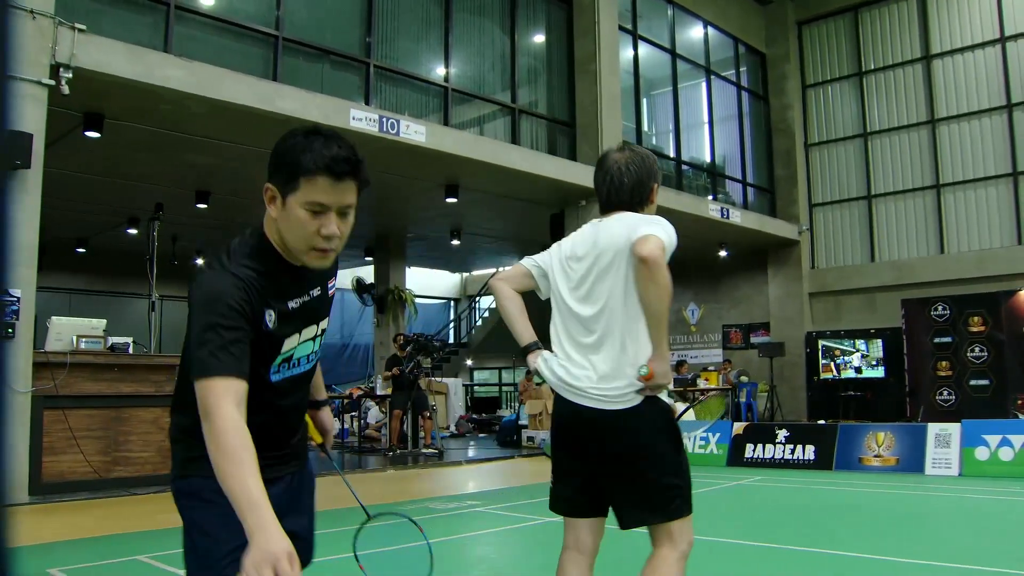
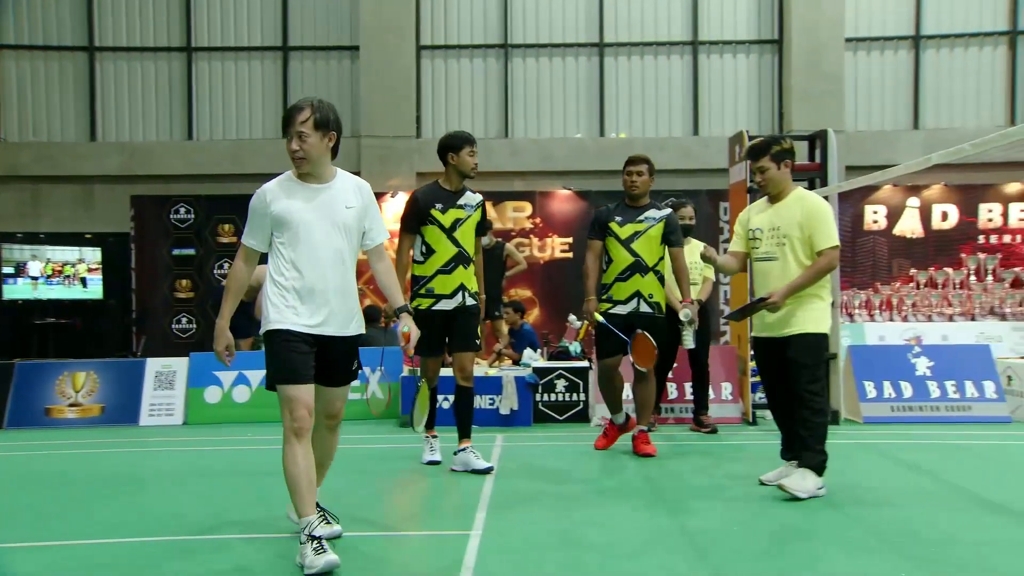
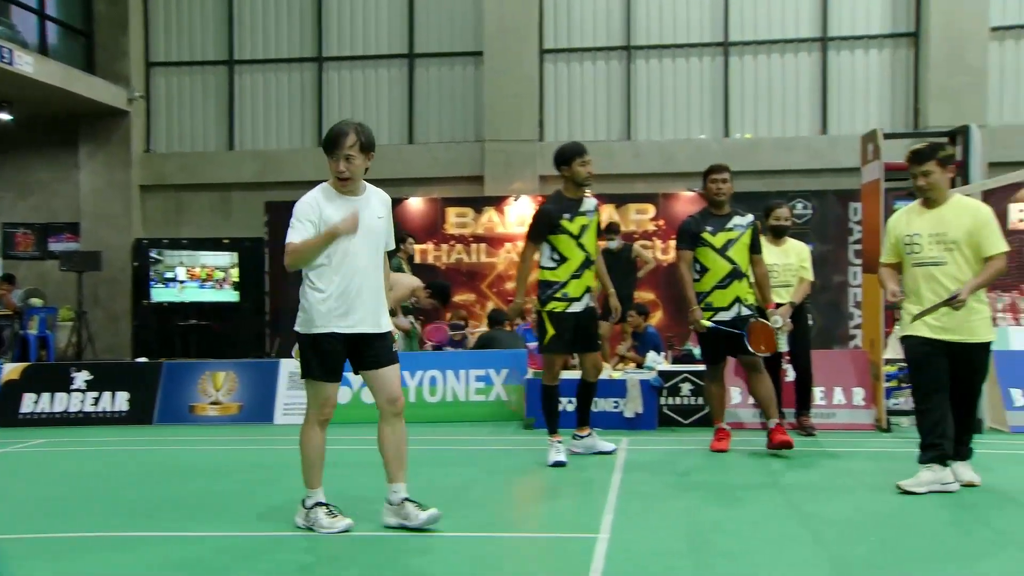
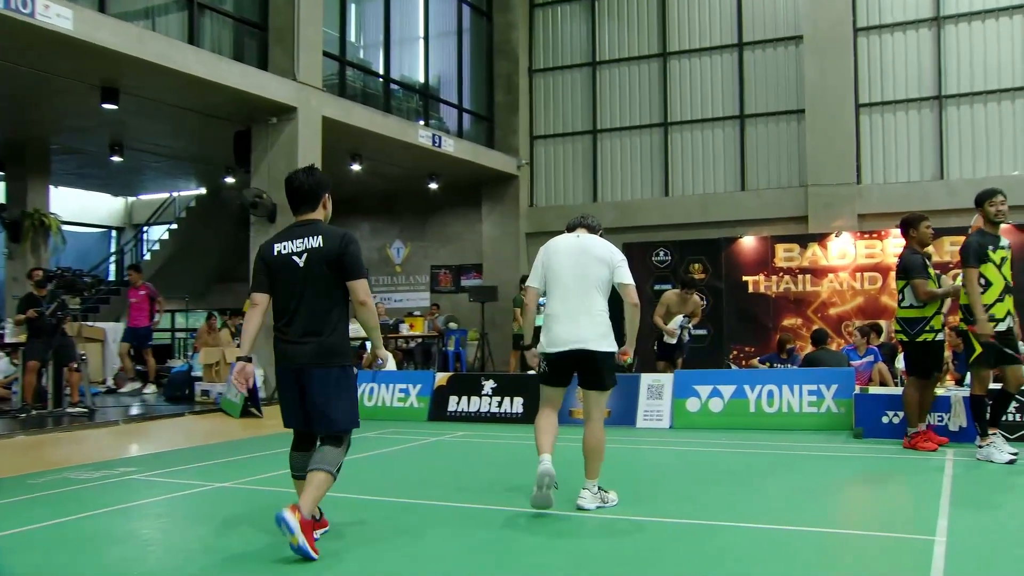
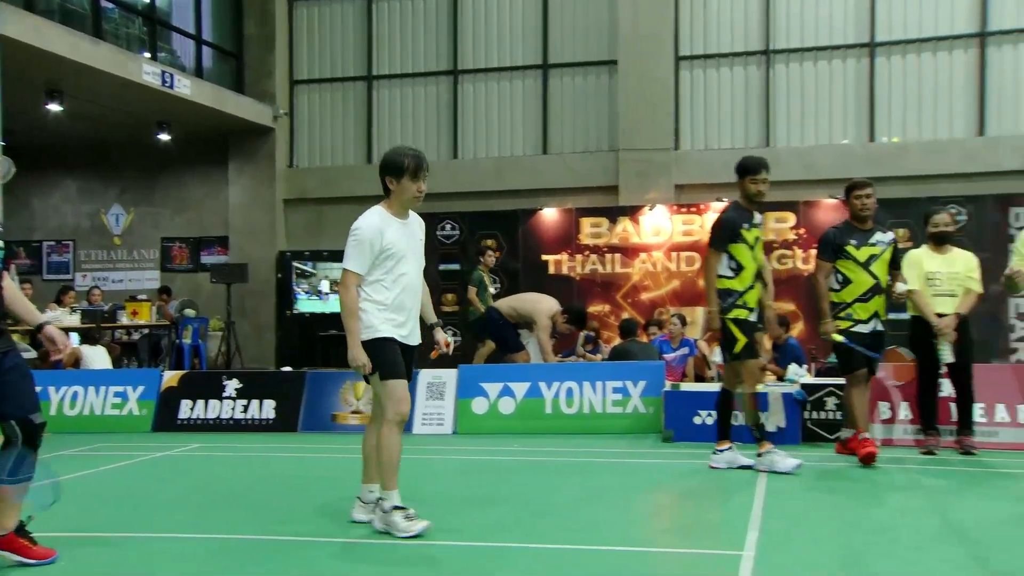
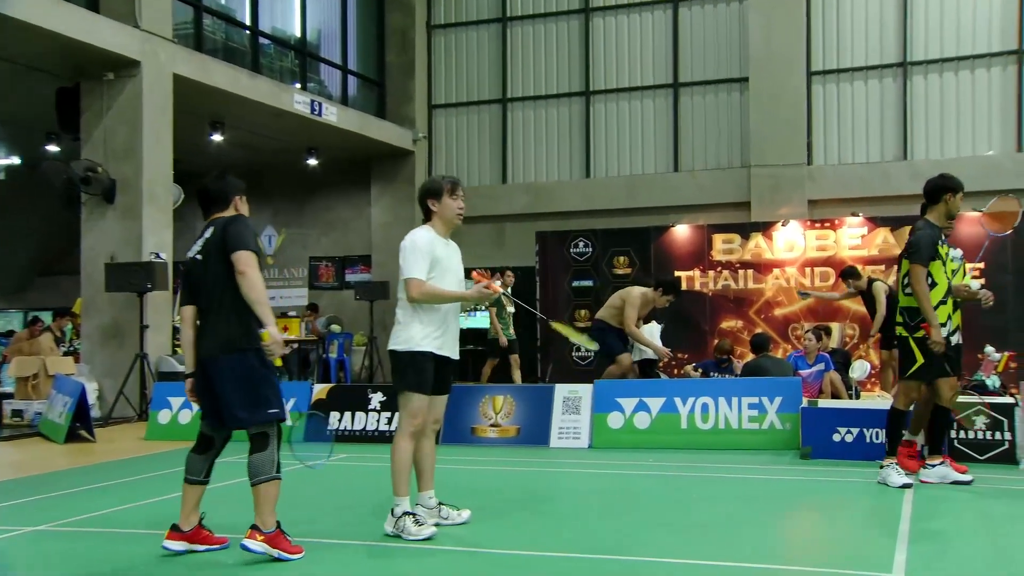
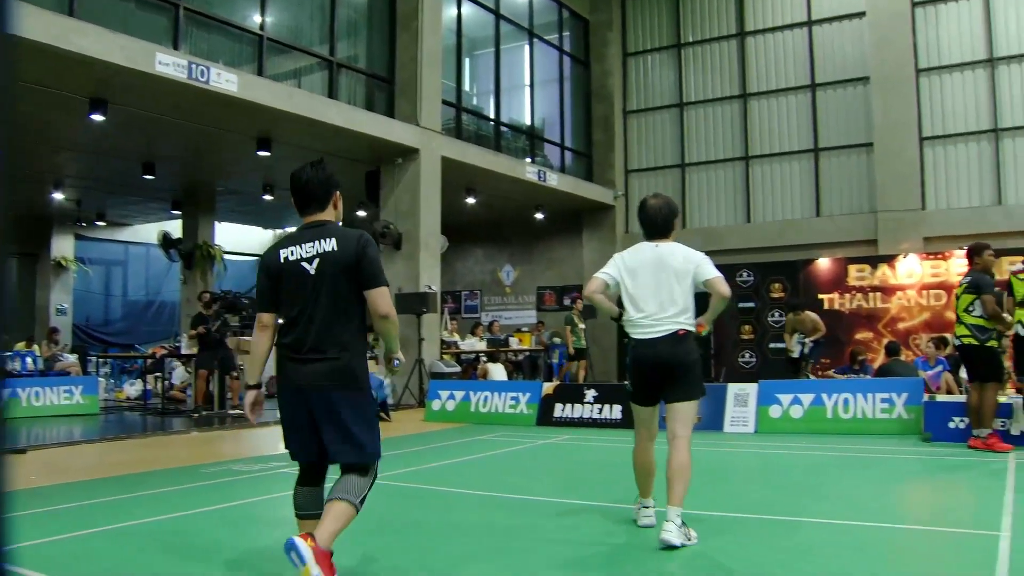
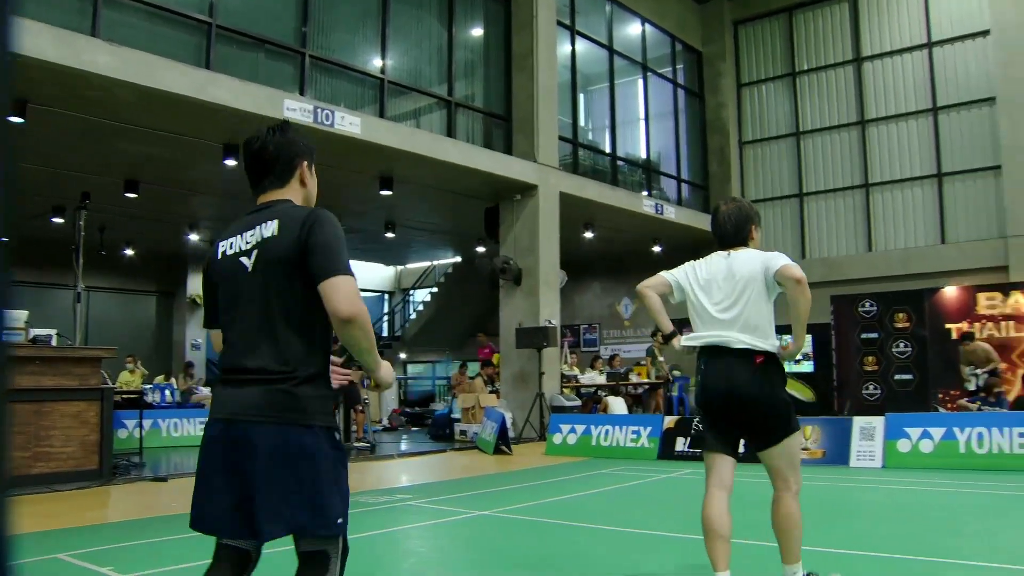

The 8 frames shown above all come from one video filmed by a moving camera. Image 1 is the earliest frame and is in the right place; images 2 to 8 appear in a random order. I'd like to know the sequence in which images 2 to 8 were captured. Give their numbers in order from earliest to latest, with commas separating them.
8, 7, 4, 6, 5, 3, 2
